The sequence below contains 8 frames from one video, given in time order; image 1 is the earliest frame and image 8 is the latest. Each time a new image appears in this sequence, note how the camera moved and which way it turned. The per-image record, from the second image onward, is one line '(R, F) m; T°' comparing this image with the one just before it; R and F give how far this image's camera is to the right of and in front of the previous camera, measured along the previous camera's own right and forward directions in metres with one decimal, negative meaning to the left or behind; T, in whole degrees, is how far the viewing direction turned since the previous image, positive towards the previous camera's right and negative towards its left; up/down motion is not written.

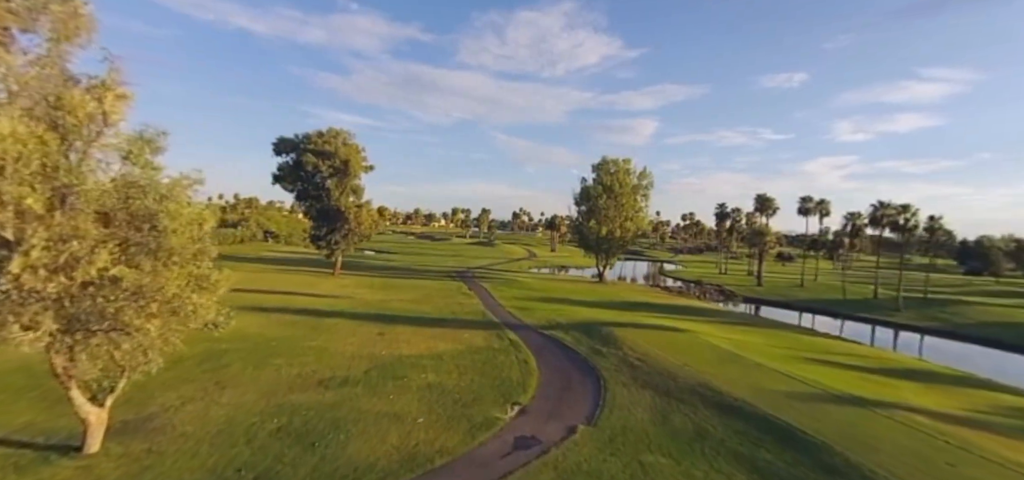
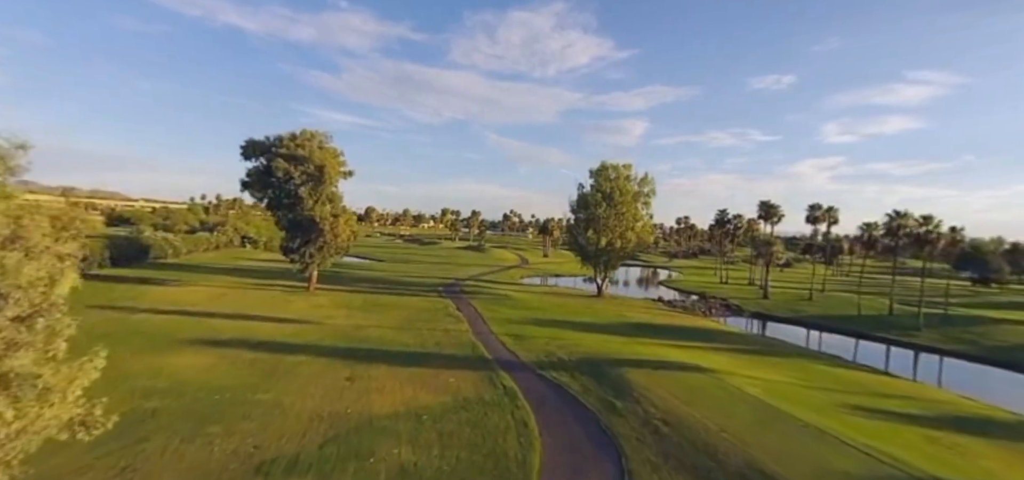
(-0.2, +4.0) m; +1°
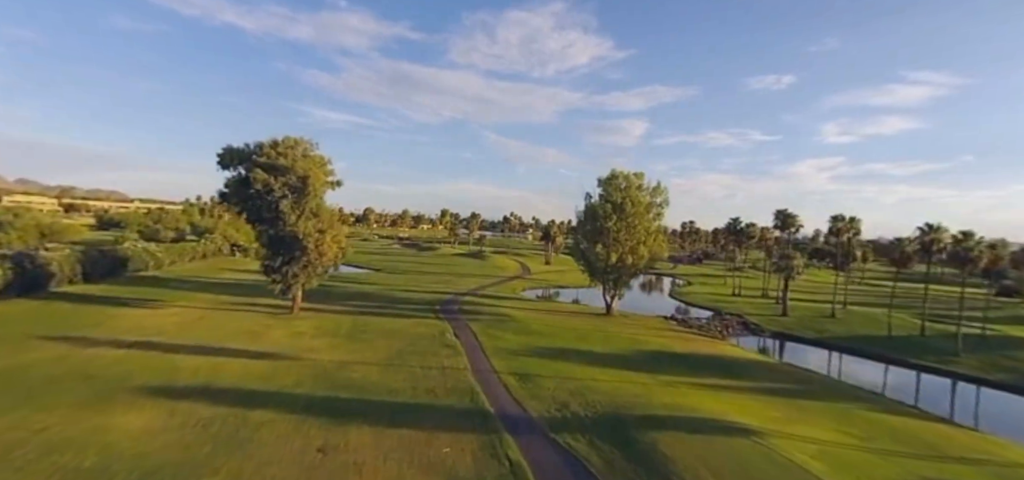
(-0.4, +3.8) m; 0°
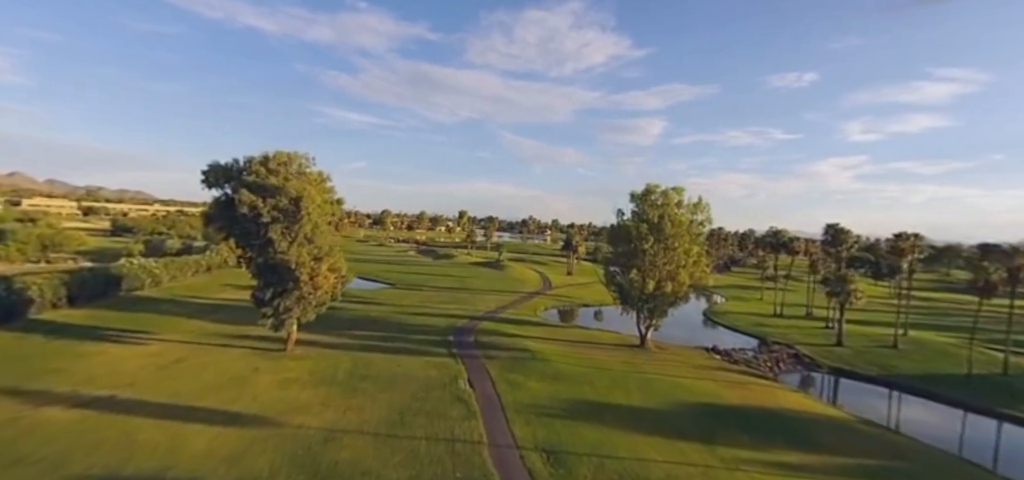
(-0.5, +5.3) m; -2°
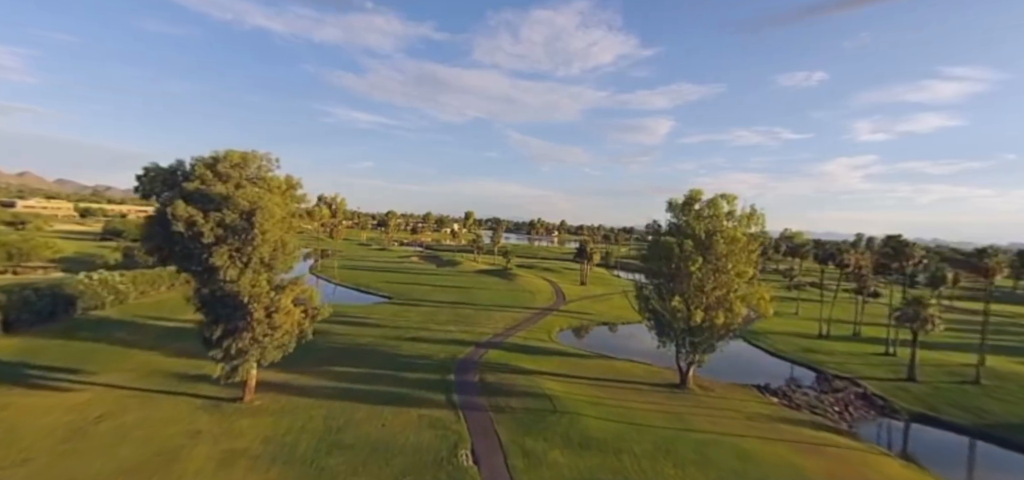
(-0.6, +7.4) m; -1°
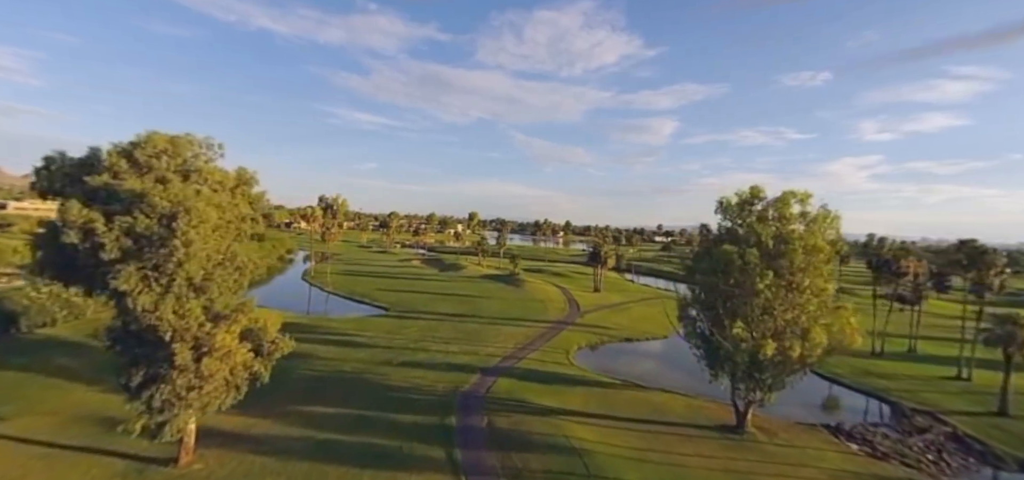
(-0.7, +6.9) m; 0°
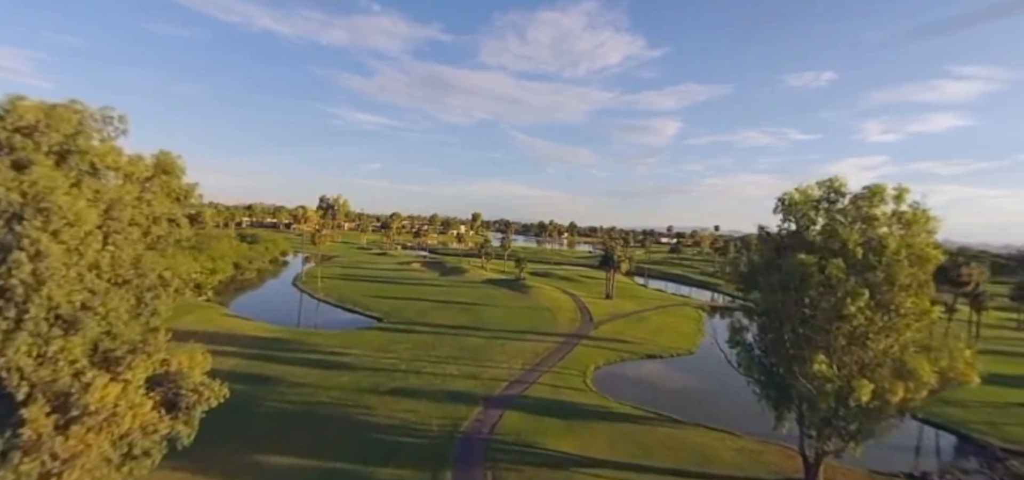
(-0.4, +5.9) m; 0°
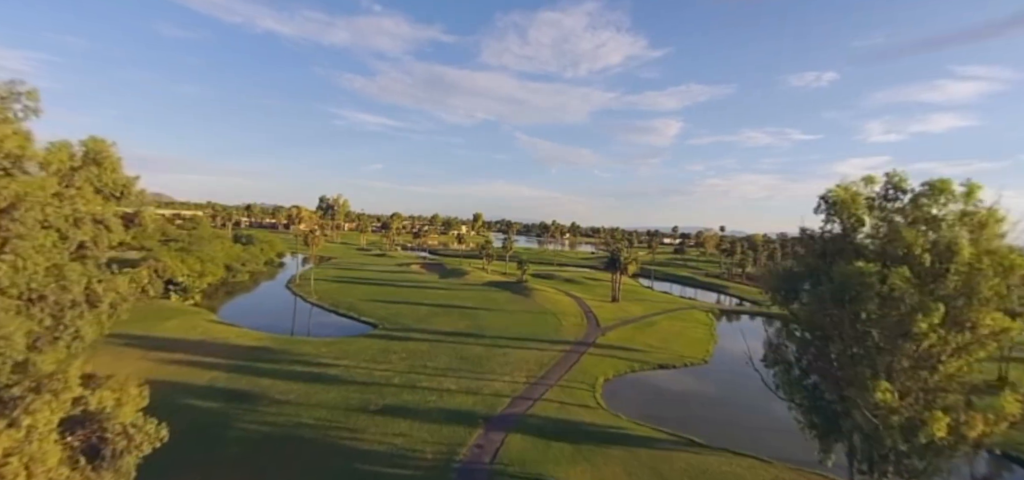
(-0.1, +3.0) m; 0°
